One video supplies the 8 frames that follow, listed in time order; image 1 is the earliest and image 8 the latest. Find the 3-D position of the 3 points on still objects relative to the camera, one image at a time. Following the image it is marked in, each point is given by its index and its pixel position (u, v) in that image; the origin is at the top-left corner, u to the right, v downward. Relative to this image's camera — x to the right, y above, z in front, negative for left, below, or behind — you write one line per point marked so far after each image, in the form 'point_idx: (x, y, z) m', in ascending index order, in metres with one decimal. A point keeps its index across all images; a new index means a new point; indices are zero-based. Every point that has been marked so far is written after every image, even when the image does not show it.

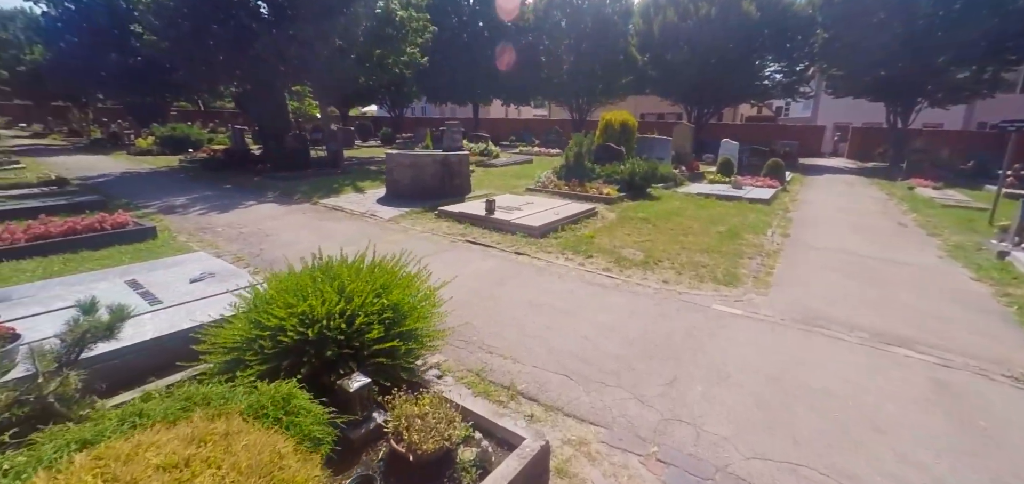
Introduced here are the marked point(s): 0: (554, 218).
0: (+0.8, +0.5, +7.9) m
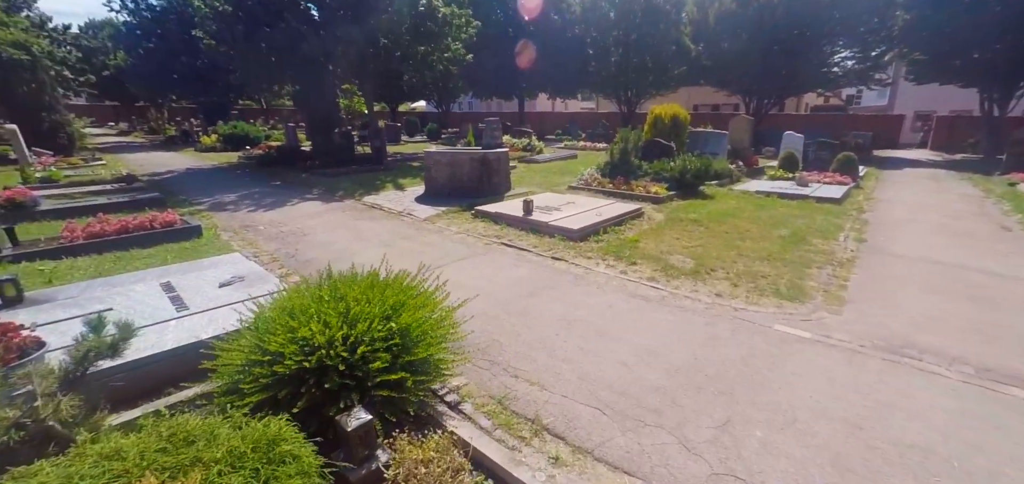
0: (+1.5, +0.4, +7.4) m
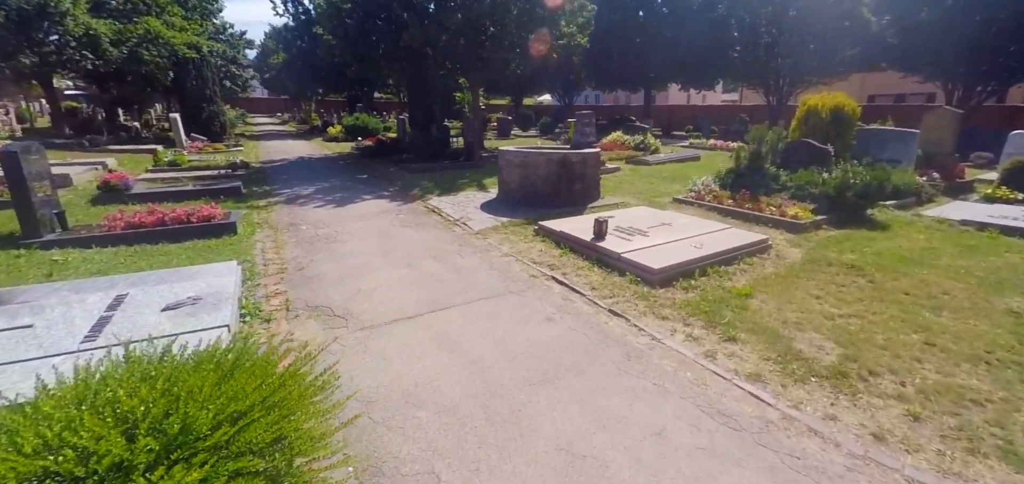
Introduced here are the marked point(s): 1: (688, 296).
0: (+2.2, -0.1, +5.3) m
1: (+1.9, -0.6, +4.6) m
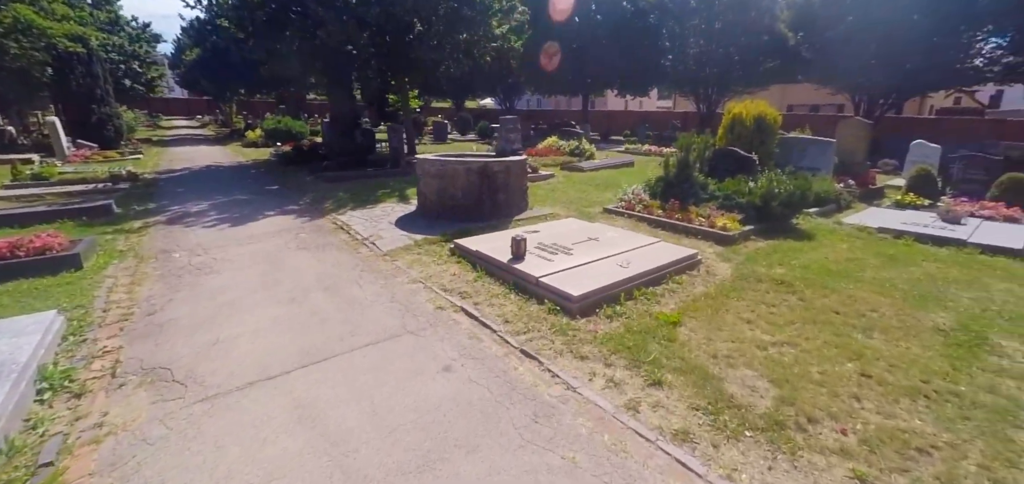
0: (+1.2, -0.4, +4.8) m
1: (+0.9, -0.8, +4.1) m
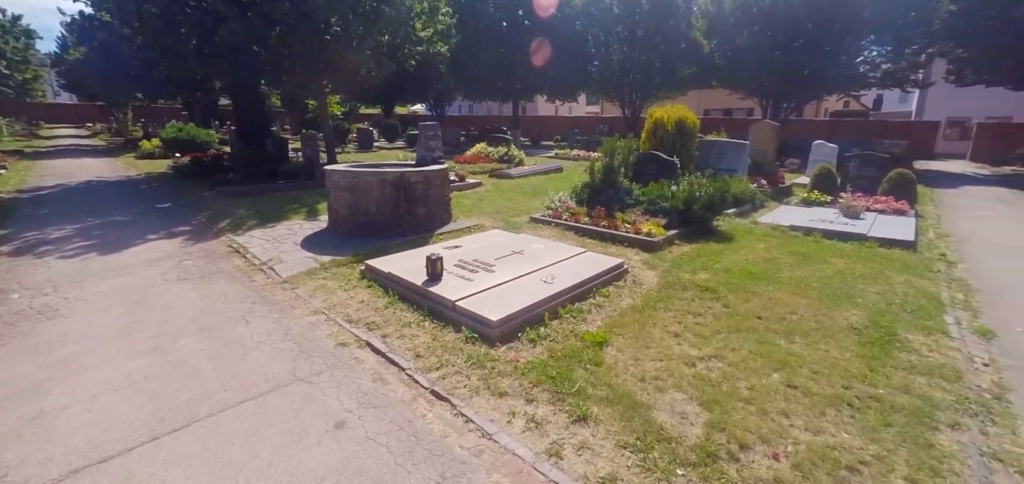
0: (+0.3, -0.5, +4.4) m
1: (+0.2, -1.0, +3.7) m
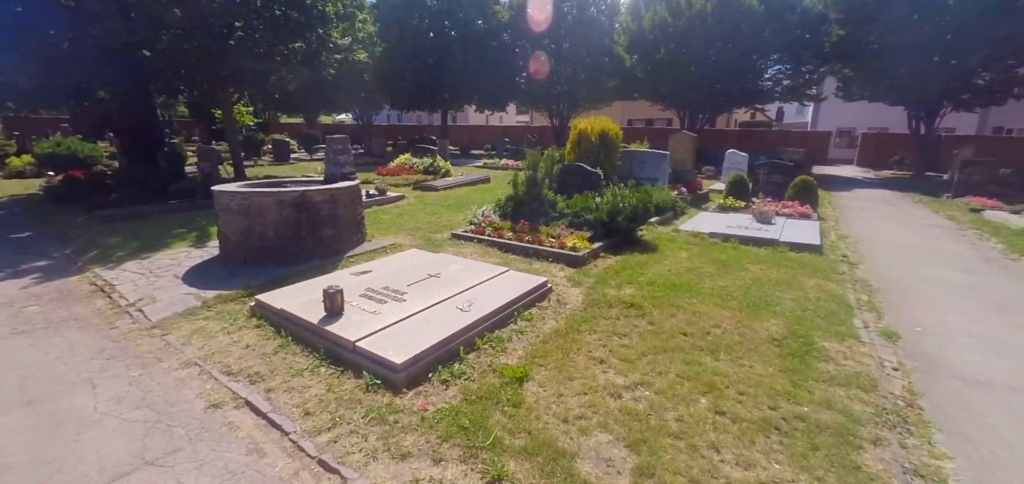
0: (-0.5, -0.7, +4.0) m
1: (-0.5, -1.2, +3.2) m
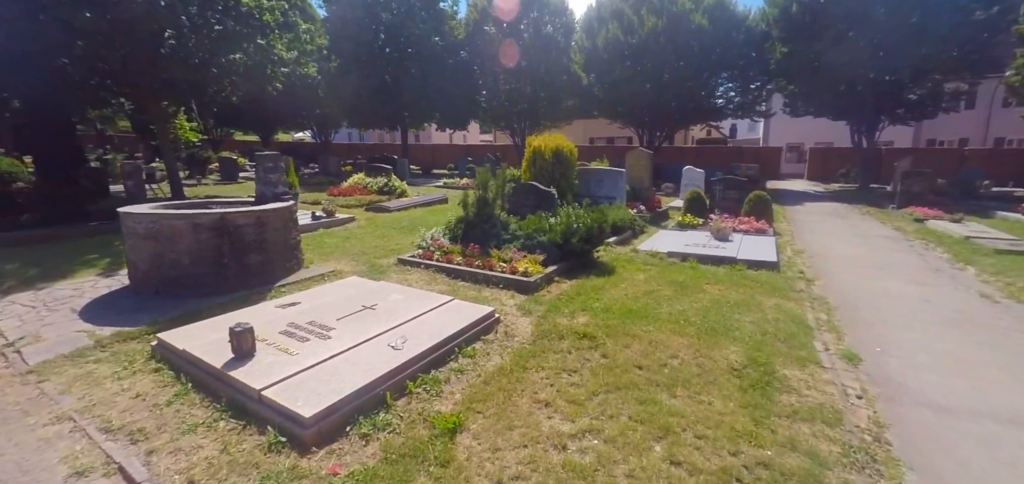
0: (-1.0, -1.0, +3.5) m
1: (-0.9, -1.4, +2.7) m
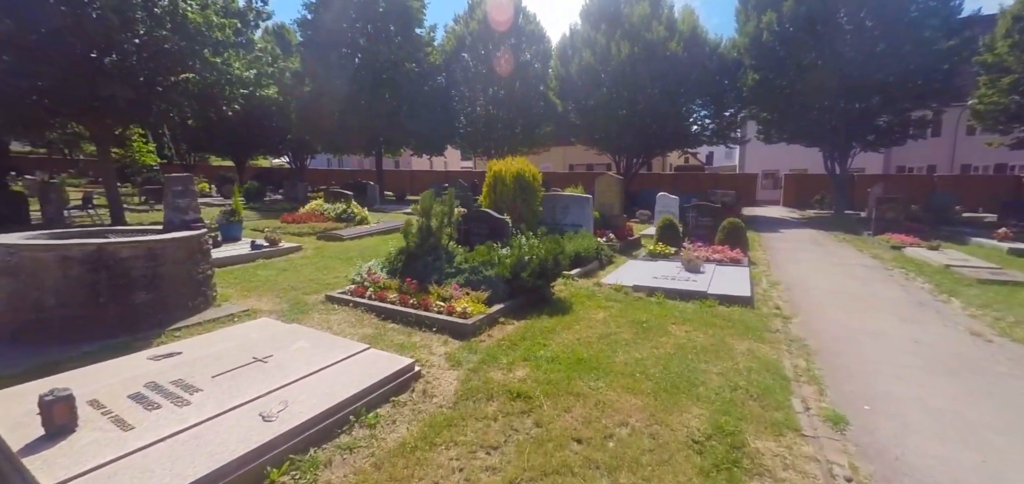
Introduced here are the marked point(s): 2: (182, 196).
0: (-1.6, -1.3, +2.7) m
1: (-1.6, -1.6, +1.9) m
2: (-4.6, +0.7, +6.4) m
